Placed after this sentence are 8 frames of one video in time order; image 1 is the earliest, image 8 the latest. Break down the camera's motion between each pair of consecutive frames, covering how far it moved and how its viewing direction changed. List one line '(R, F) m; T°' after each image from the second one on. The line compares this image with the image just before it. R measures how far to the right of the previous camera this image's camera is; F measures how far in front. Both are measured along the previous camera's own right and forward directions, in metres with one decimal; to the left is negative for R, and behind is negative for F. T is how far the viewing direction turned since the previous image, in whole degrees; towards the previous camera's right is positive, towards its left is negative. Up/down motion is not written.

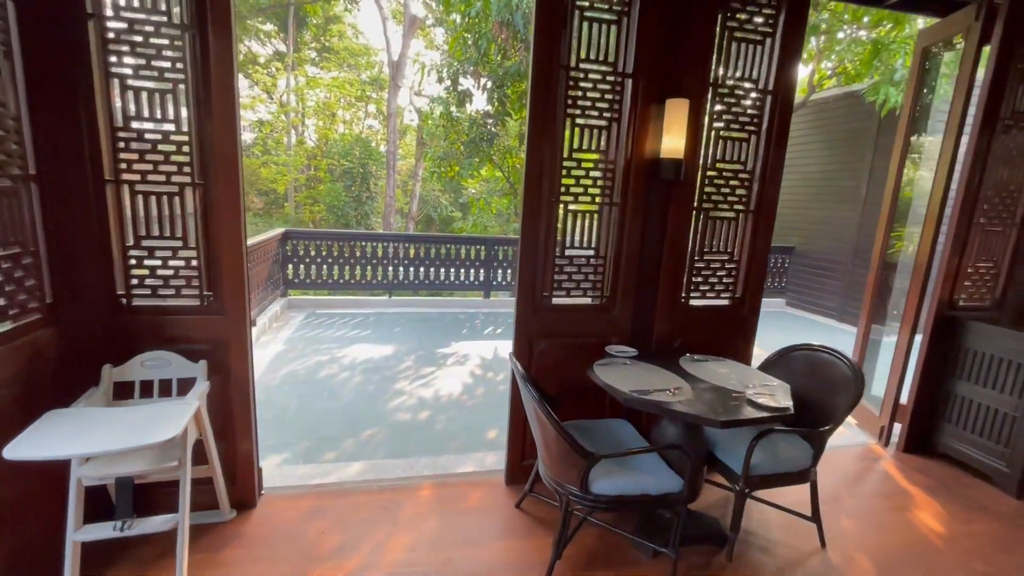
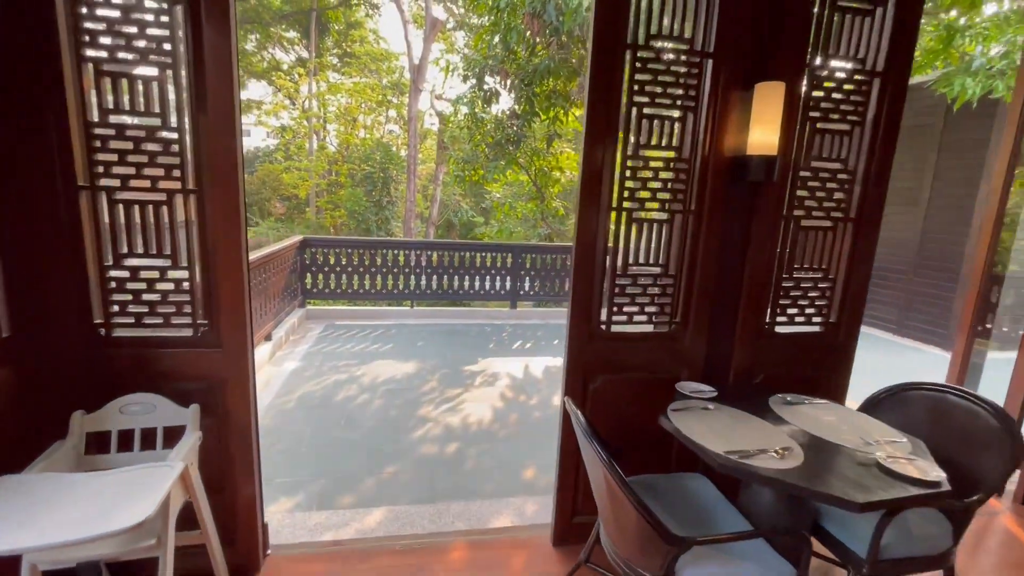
(-0.1, +0.3) m; -2°
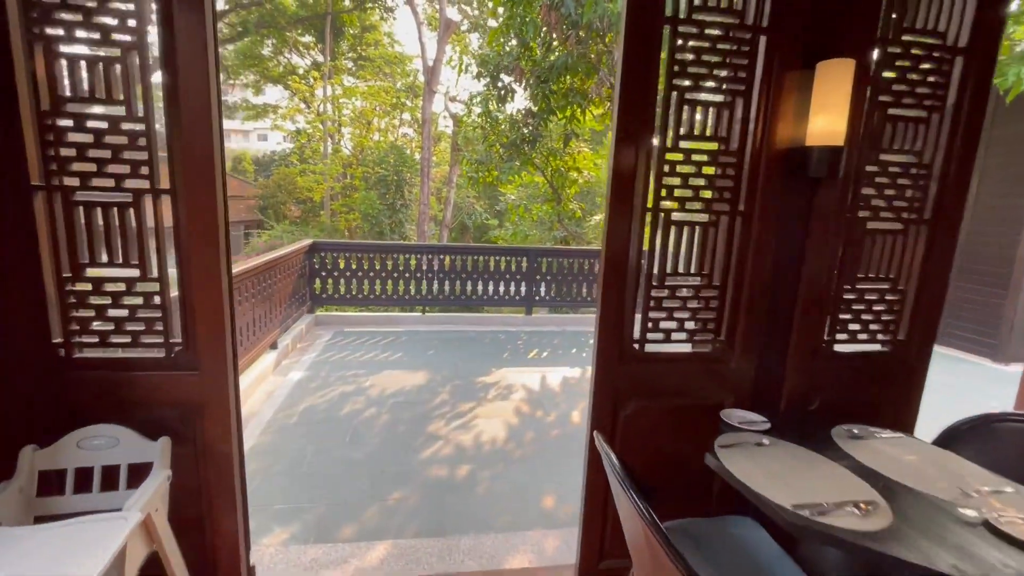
(0.0, +0.2) m; -2°
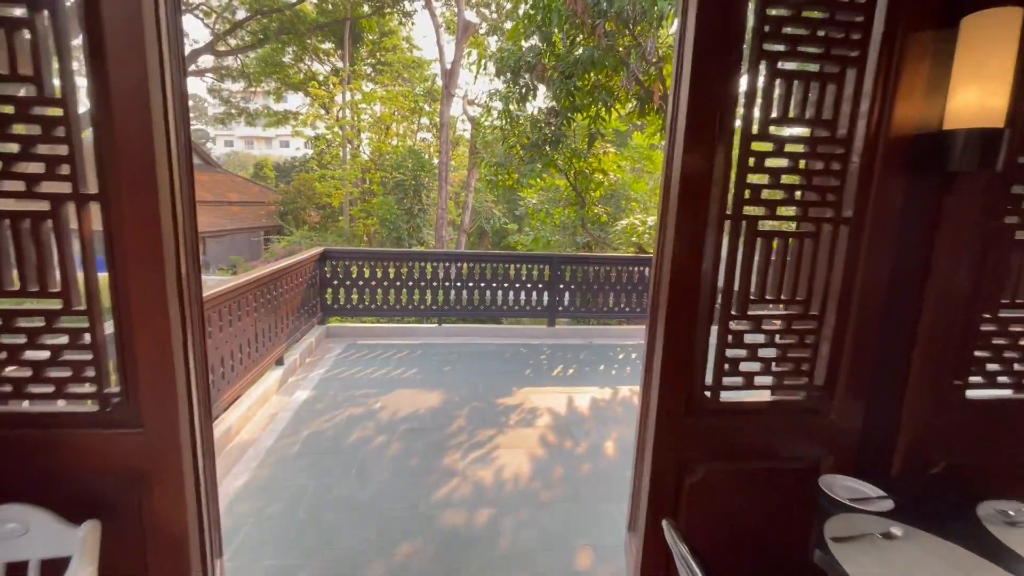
(0.0, +0.3) m; -2°
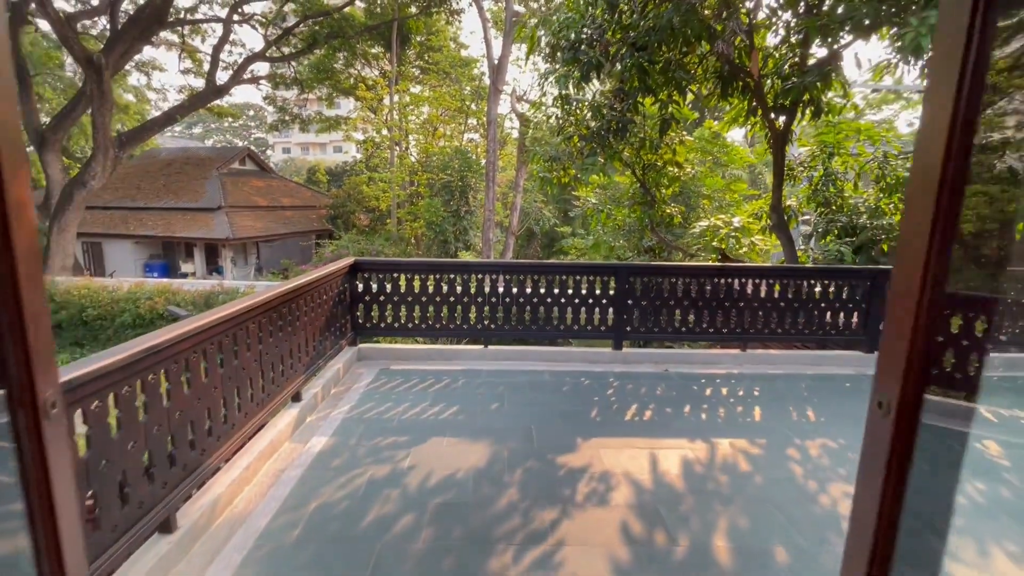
(-0.1, +0.7) m; -6°
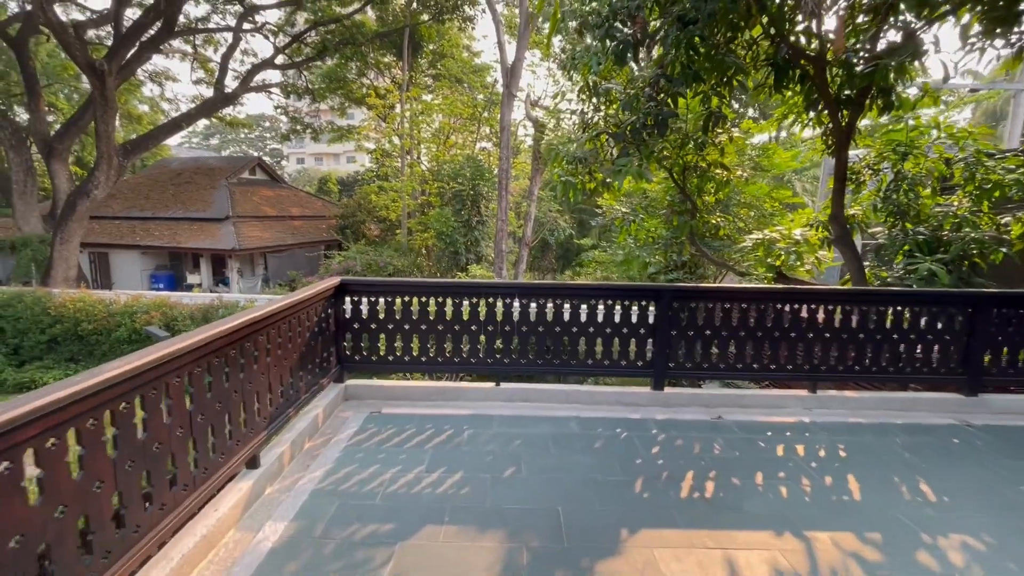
(0.0, +0.7) m; -1°
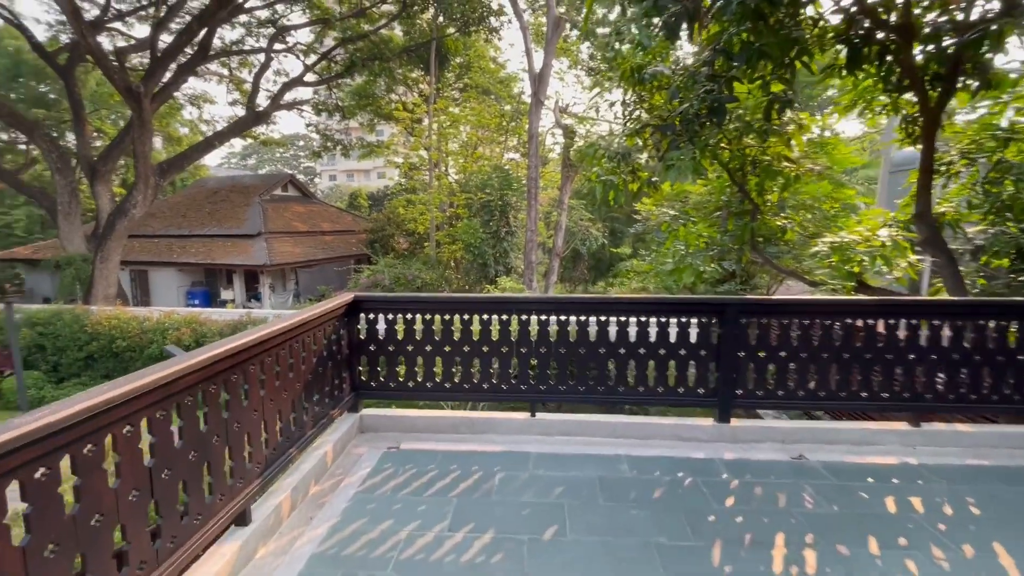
(0.0, +0.4) m; -4°
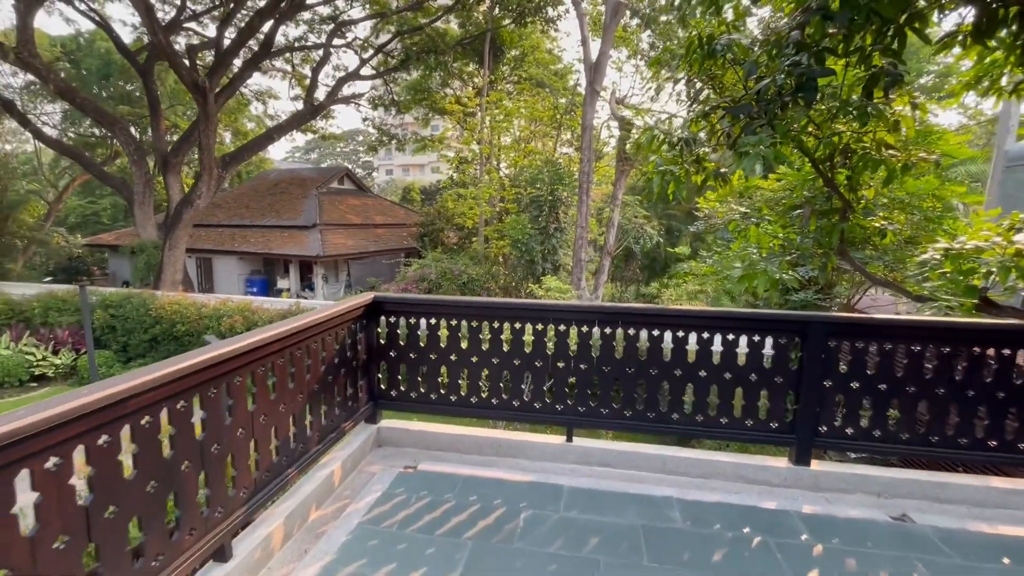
(+0.1, +0.4) m; -6°
